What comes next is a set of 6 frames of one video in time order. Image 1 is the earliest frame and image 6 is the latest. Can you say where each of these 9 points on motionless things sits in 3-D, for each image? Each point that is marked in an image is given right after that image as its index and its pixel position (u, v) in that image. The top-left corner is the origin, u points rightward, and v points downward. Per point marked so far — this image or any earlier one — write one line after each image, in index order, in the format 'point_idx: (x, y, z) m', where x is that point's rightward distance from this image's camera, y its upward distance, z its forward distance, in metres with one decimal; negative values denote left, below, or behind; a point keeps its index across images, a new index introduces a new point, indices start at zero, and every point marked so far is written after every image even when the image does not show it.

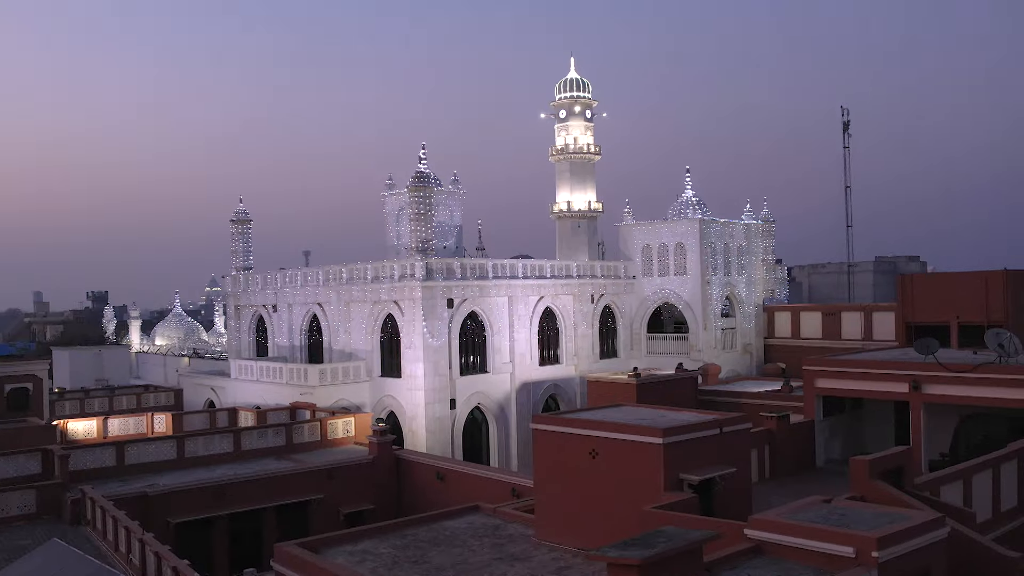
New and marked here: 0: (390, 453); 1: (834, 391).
0: (-2.7, -3.7, +19.8) m
1: (+6.2, -2.0, +17.1) m
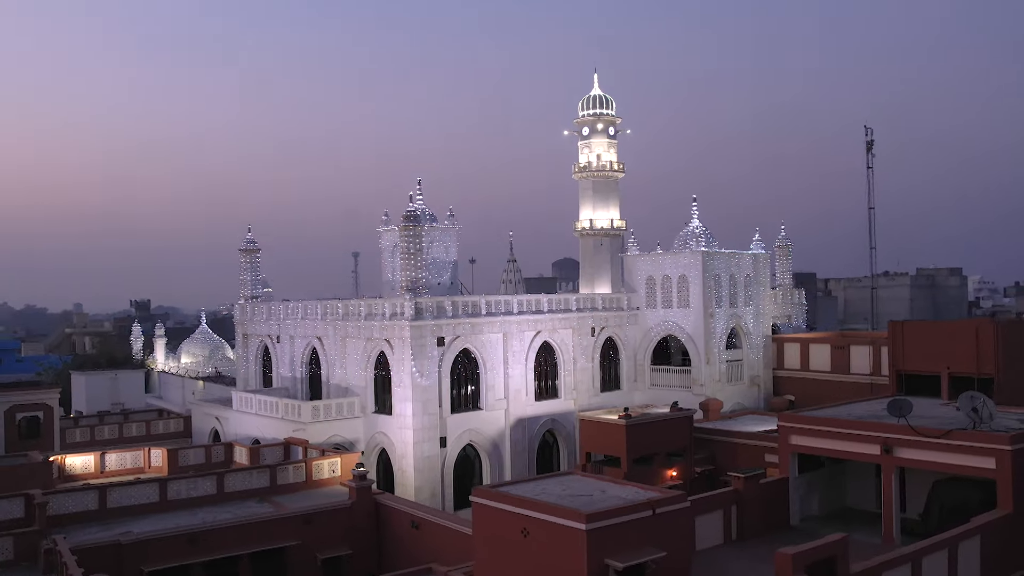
0: (-3.2, -4.7, +19.9) m
1: (+5.6, -3.0, +16.8) m
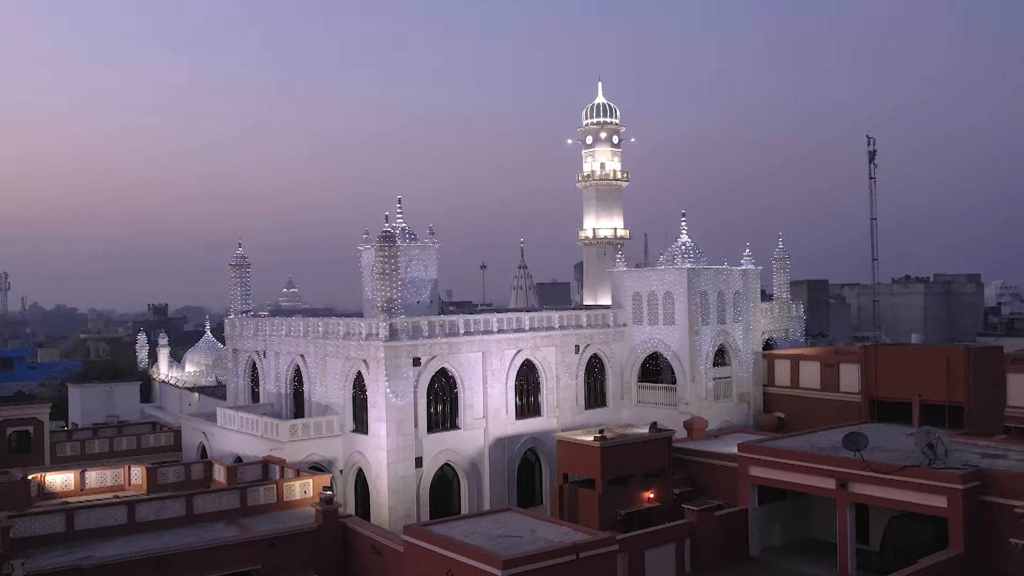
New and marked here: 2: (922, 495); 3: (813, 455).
0: (-4.0, -5.2, +19.9) m
1: (+4.8, -3.6, +16.5) m
2: (+6.6, -3.3, +14.2) m
3: (+5.3, -2.9, +15.7) m
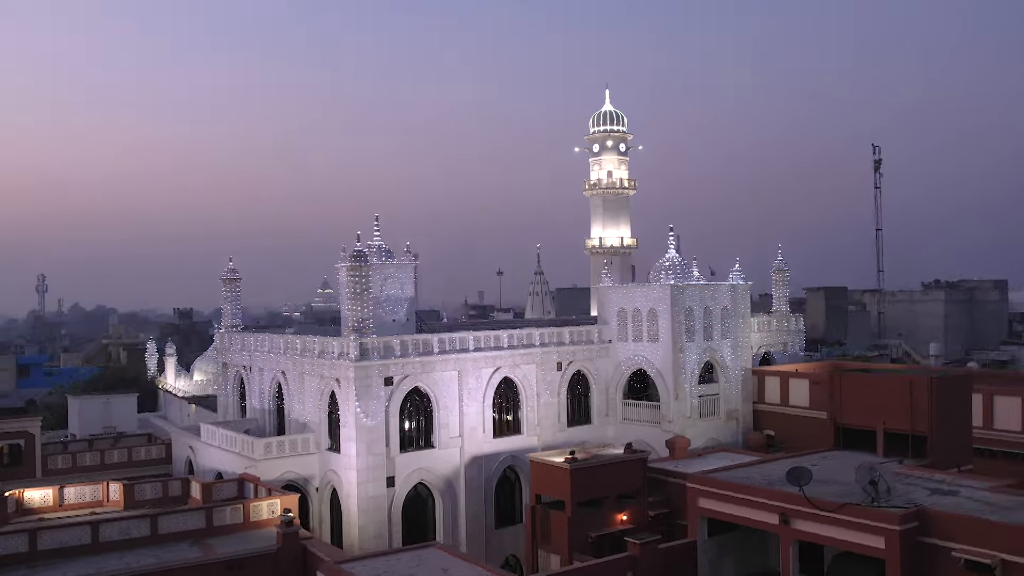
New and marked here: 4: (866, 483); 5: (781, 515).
0: (-4.9, -5.7, +19.9) m
1: (+3.7, -4.1, +16.2) m
2: (+5.4, -3.8, +13.8) m
3: (+4.3, -3.5, +15.4) m
4: (+5.7, -3.1, +14.3) m
5: (+4.5, -3.8, +14.9) m
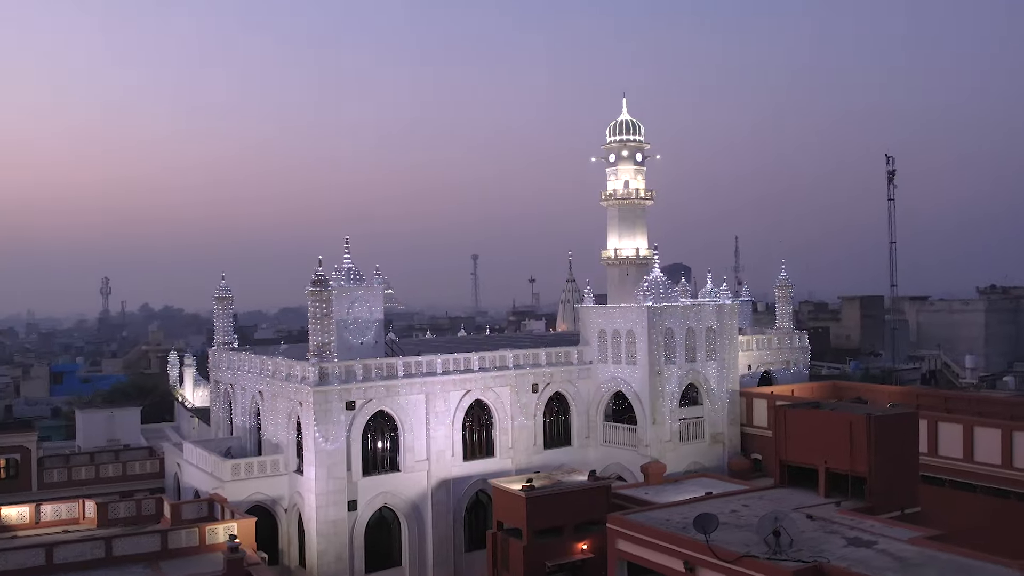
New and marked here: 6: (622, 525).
0: (-6.2, -6.4, +20.1) m
1: (+2.1, -4.8, +15.8) m
2: (+3.7, -4.5, +13.3) m
3: (+2.6, -4.1, +14.9) m
4: (+4.0, -3.8, +13.8) m
5: (+2.8, -4.5, +14.4) m
6: (+2.0, -4.3, +16.0) m
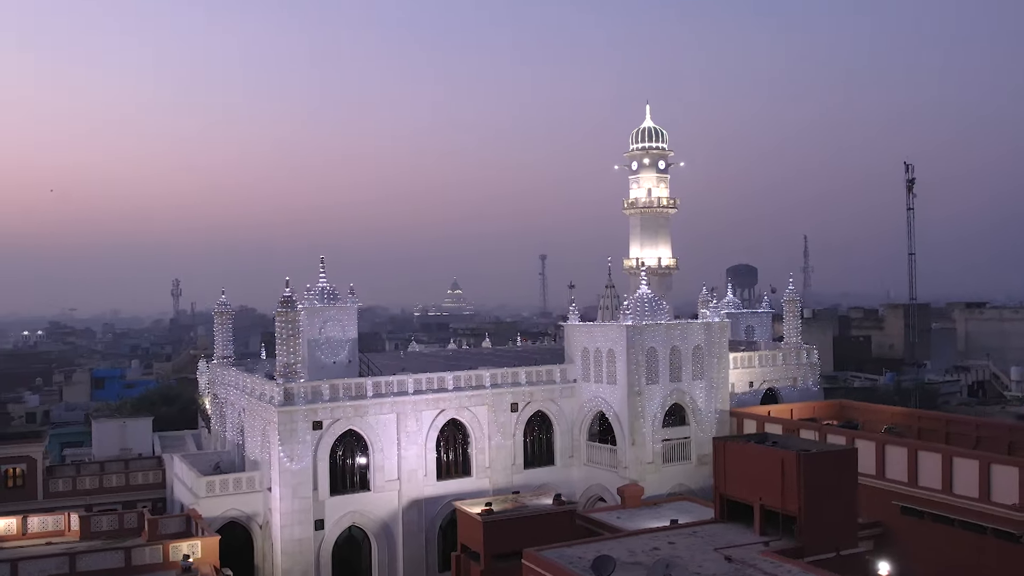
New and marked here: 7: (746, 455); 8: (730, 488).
0: (-7.4, -7.0, +20.5) m
1: (+0.6, -5.3, +15.5) m
2: (+1.9, -5.1, +12.9) m
3: (+1.0, -4.7, +14.6) m
4: (+2.2, -4.4, +13.3) m
5: (+1.1, -5.0, +14.1) m
6: (+0.4, -4.8, +15.7) m
7: (+4.6, -3.2, +17.2) m
8: (+4.4, -4.0, +17.6) m
